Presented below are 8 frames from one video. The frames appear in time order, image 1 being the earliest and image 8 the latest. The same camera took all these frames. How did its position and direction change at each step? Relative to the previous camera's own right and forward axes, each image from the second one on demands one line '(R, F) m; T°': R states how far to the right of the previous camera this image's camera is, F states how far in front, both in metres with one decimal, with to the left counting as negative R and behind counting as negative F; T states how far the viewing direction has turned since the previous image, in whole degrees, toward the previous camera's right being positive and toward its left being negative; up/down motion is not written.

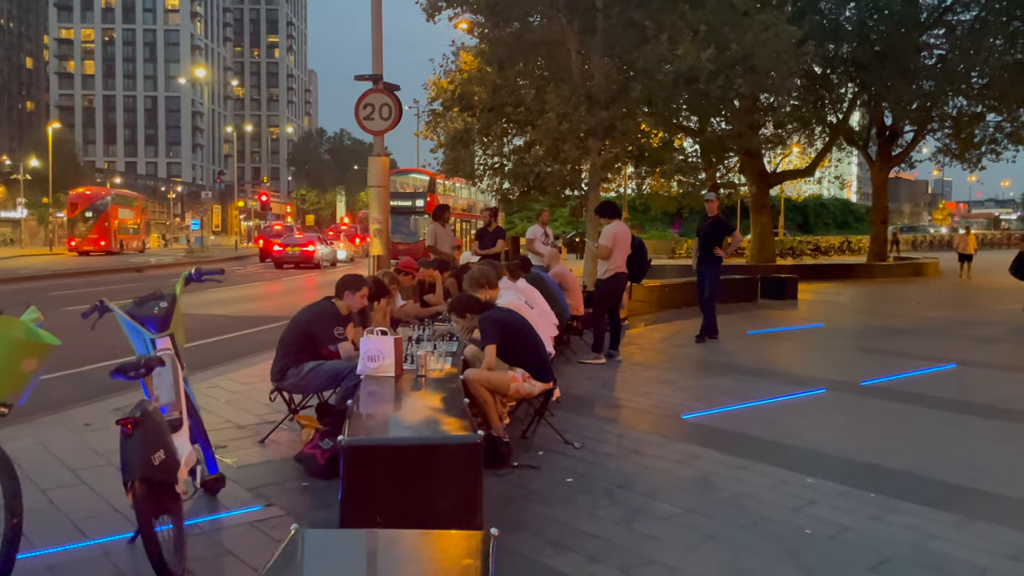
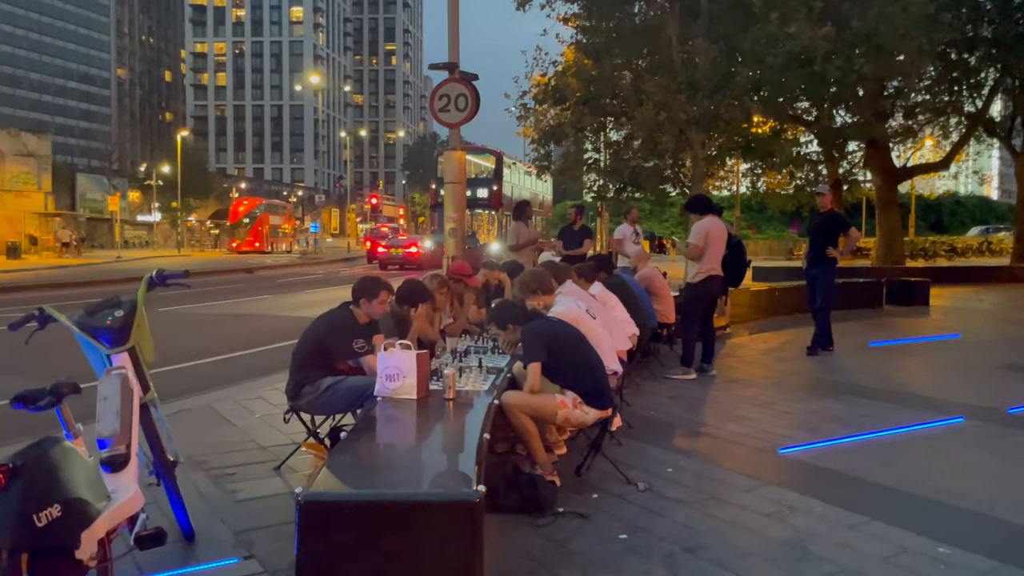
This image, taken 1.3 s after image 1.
(+0.4, +1.0) m; -8°
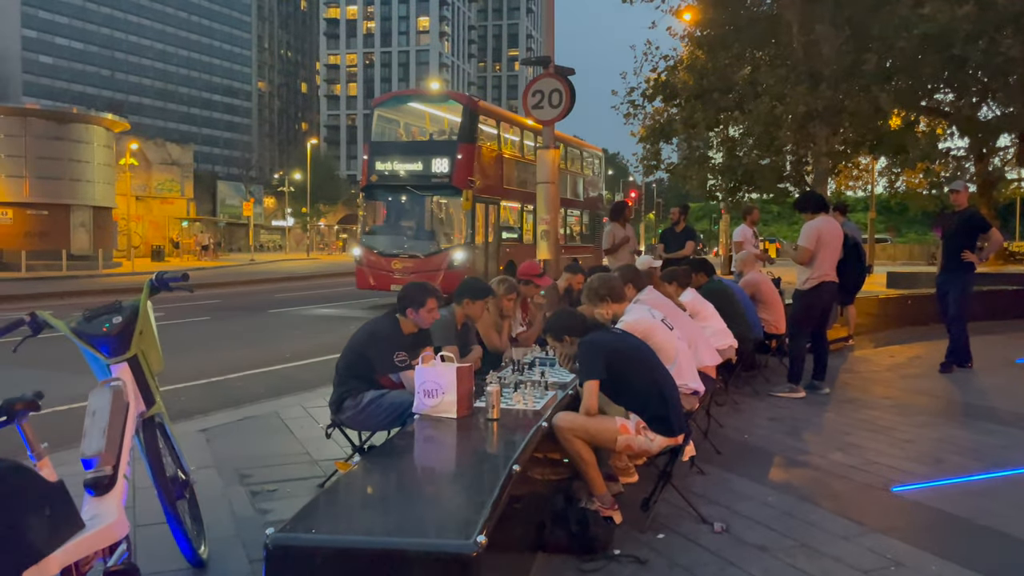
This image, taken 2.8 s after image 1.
(+0.3, +0.6) m; -9°
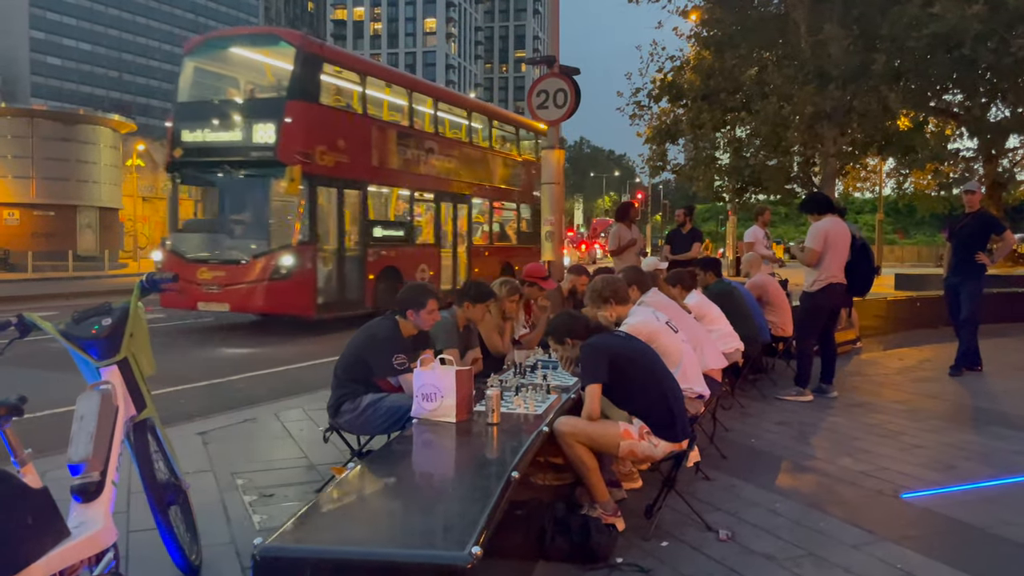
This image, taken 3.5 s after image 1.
(0.0, +0.1) m; 0°
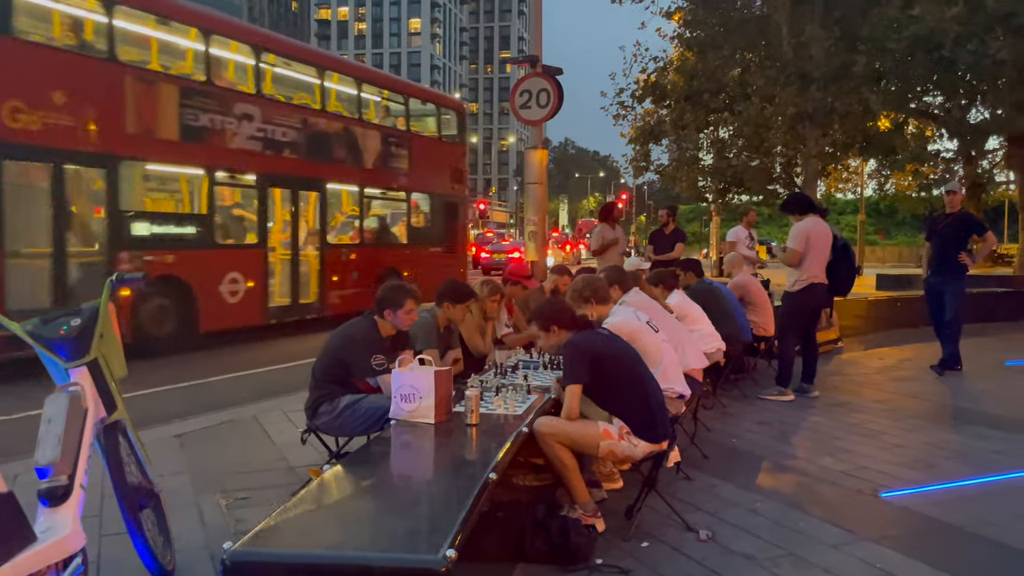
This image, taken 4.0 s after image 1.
(0.0, 0.0) m; +1°
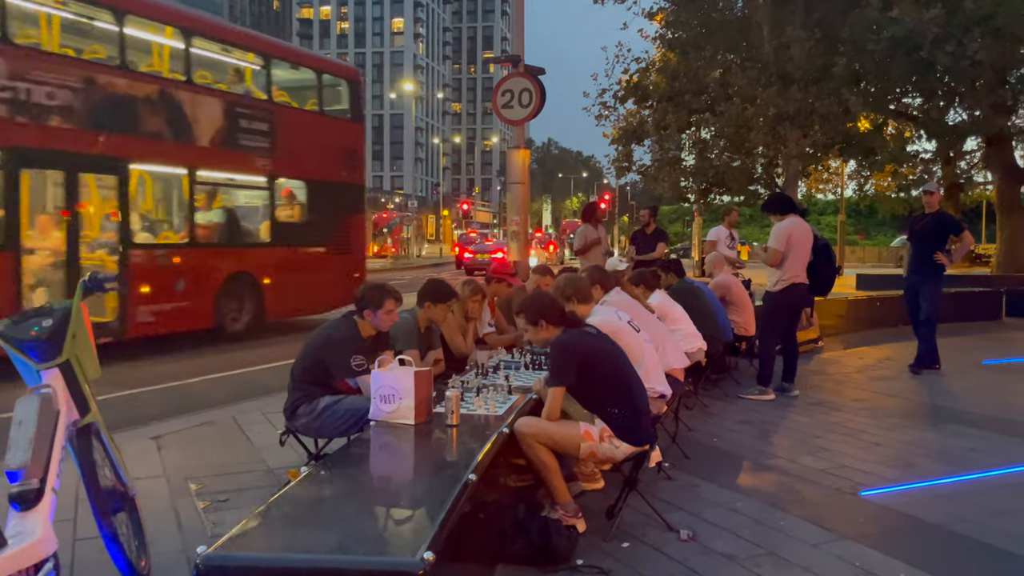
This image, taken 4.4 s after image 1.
(0.0, 0.0) m; +1°
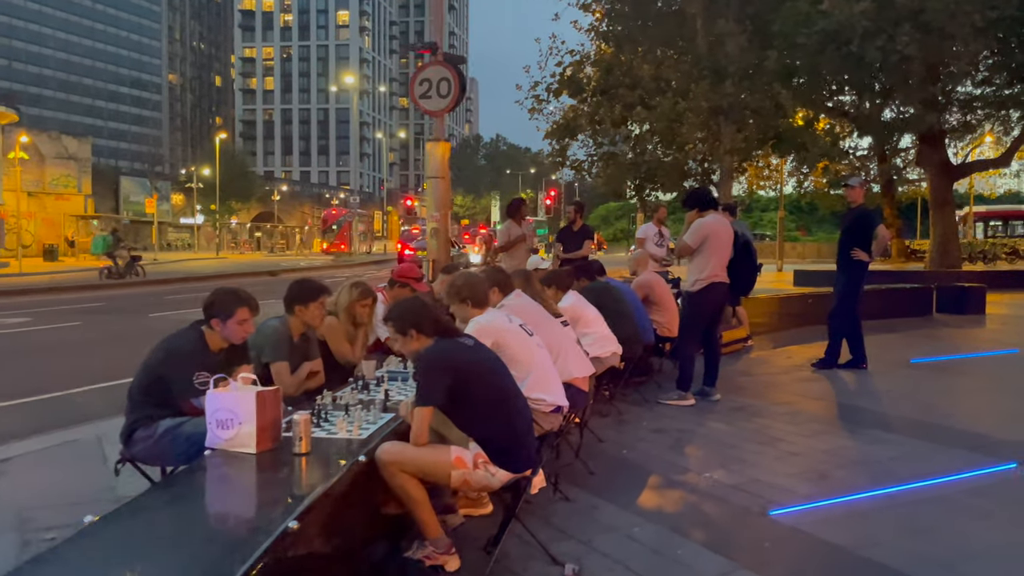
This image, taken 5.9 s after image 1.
(+0.4, +0.5) m; +3°
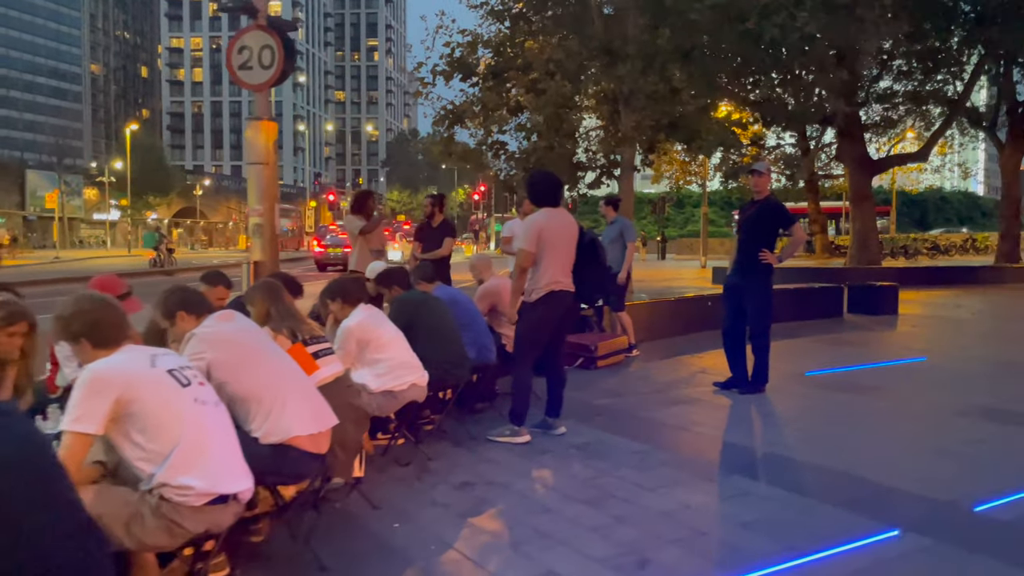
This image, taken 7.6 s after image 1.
(+1.1, +1.4) m; +4°
